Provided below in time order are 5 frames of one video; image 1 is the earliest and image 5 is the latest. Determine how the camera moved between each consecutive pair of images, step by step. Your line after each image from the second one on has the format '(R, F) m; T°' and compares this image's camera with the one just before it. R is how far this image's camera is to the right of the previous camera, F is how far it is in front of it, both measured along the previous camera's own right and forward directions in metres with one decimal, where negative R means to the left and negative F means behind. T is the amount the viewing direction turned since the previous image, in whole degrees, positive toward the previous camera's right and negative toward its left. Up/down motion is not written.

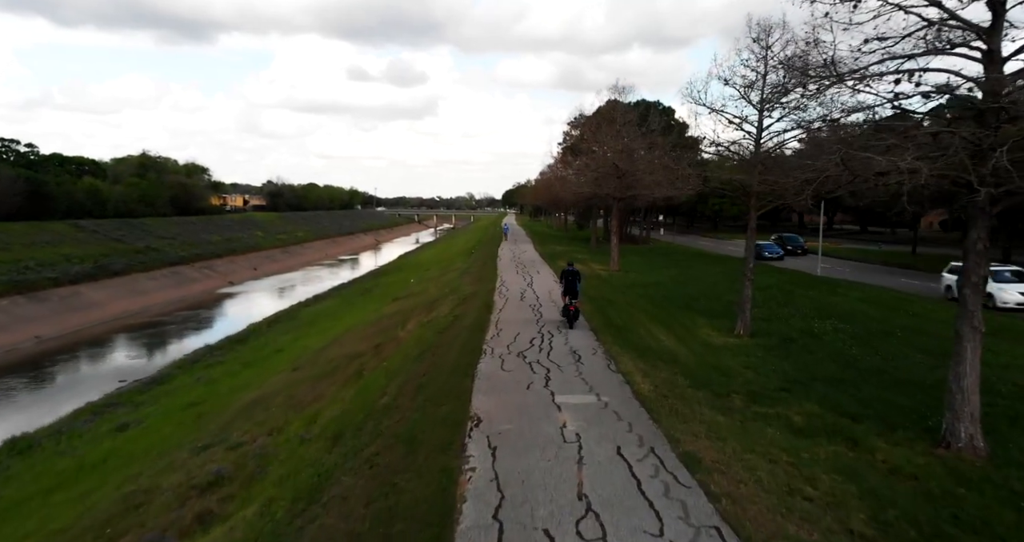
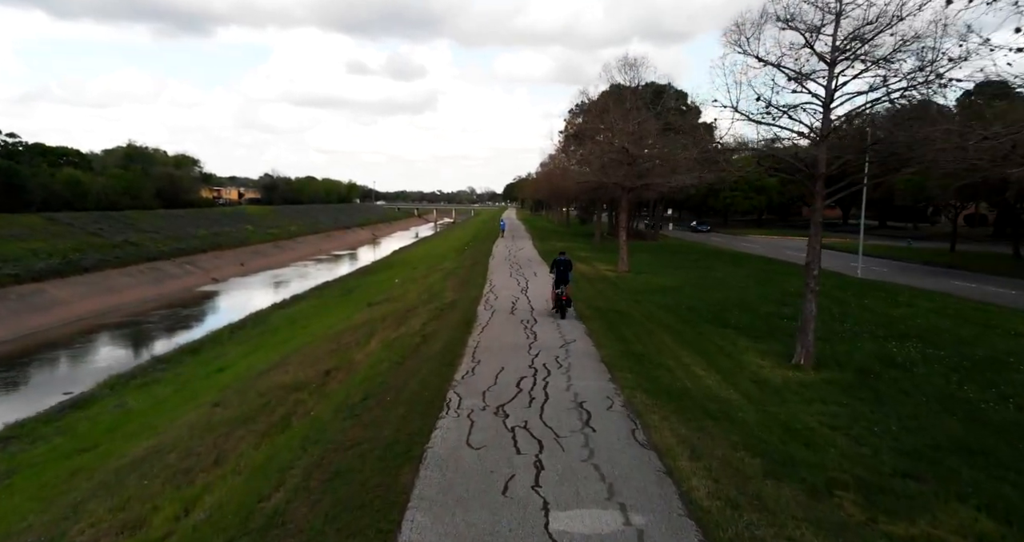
(+0.3, +2.9) m; 0°
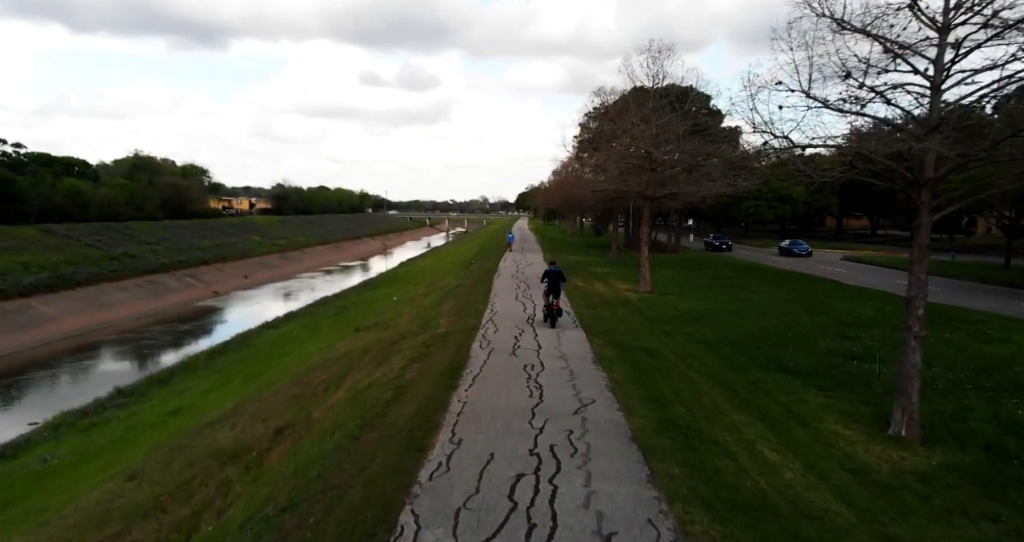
(+0.2, +2.2) m; -1°
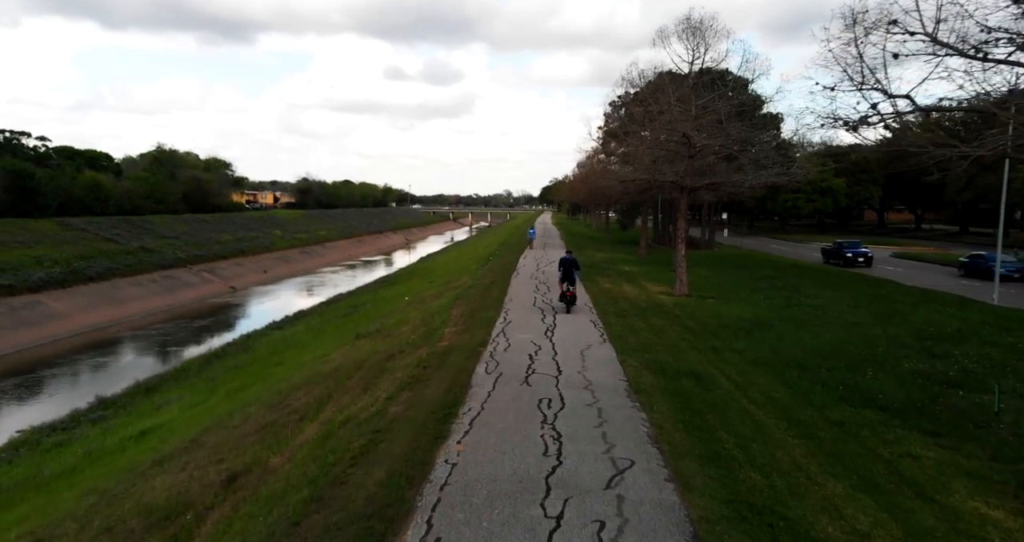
(+0.1, +1.8) m; -3°
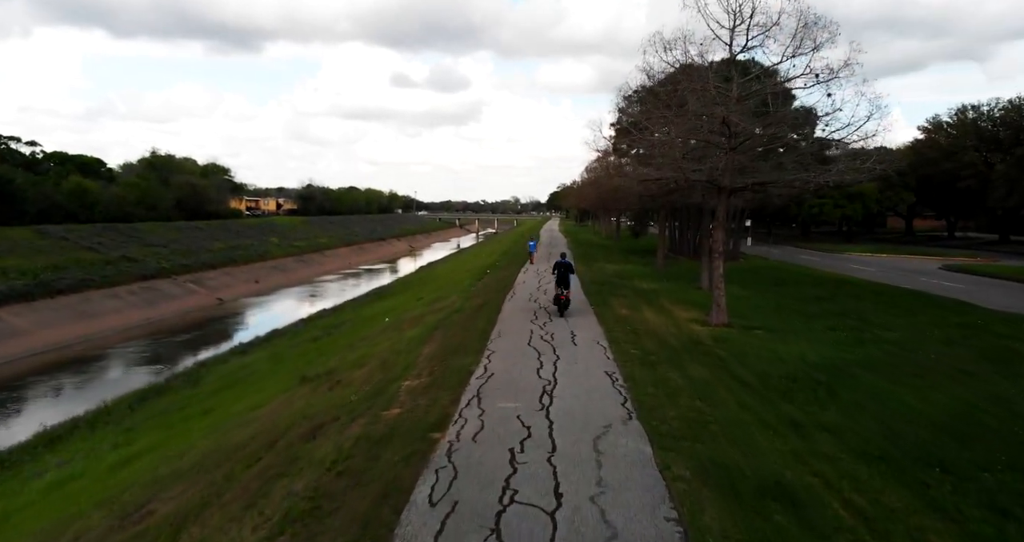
(+0.4, +3.1) m; -1°
